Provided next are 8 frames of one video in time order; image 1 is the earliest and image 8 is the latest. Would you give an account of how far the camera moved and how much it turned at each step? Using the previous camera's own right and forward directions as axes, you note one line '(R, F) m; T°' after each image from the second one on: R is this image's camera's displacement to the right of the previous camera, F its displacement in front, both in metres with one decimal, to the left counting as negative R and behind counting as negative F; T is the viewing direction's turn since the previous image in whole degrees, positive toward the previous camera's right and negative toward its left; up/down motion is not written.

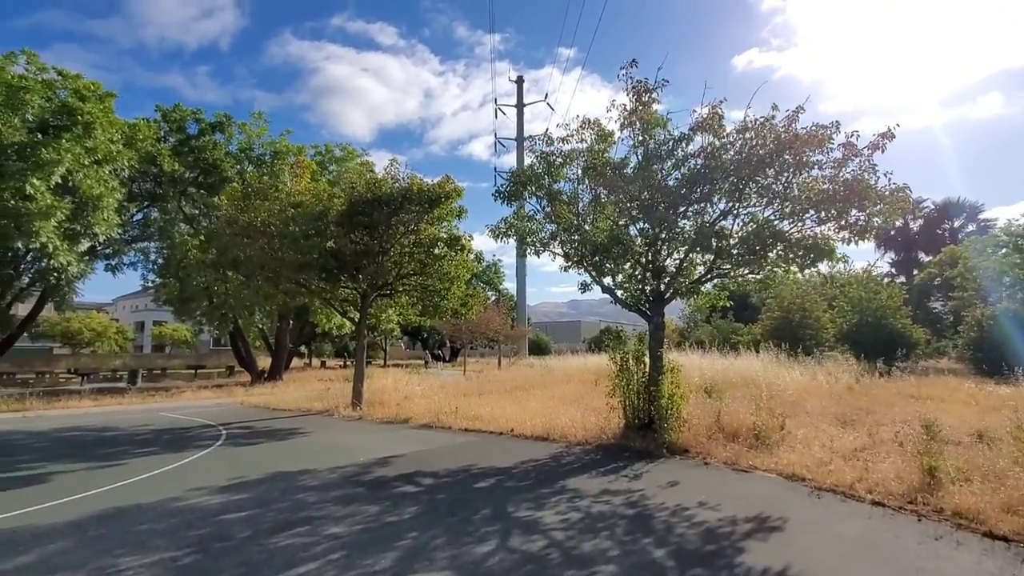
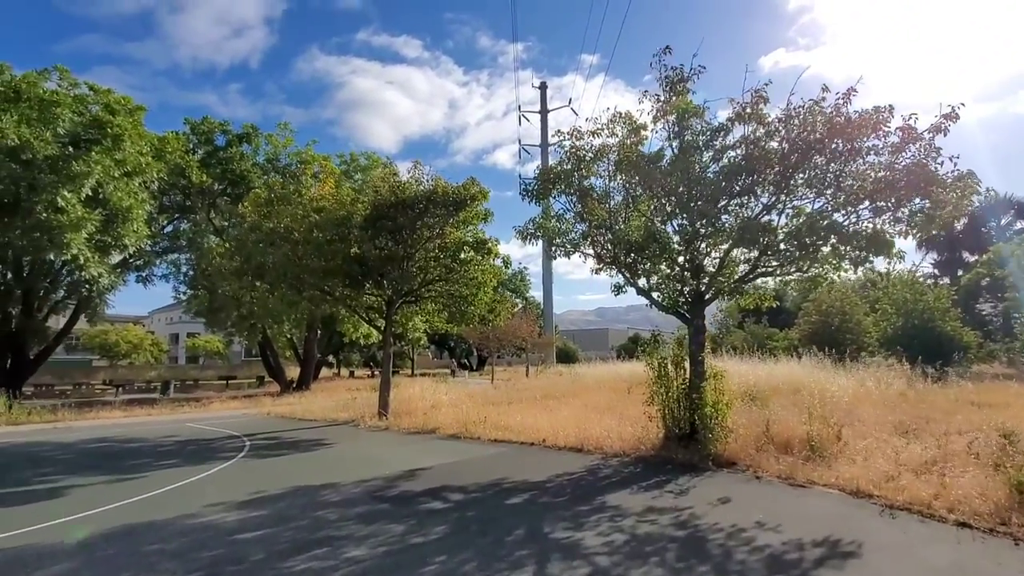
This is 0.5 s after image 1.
(-0.1, +0.5) m; -3°
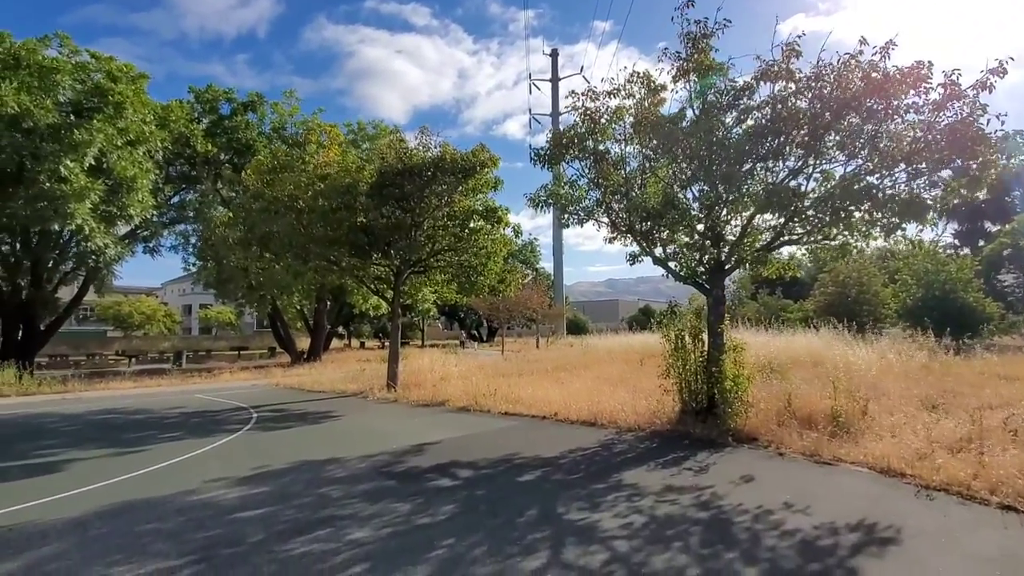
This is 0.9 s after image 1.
(0.0, +0.4) m; -1°
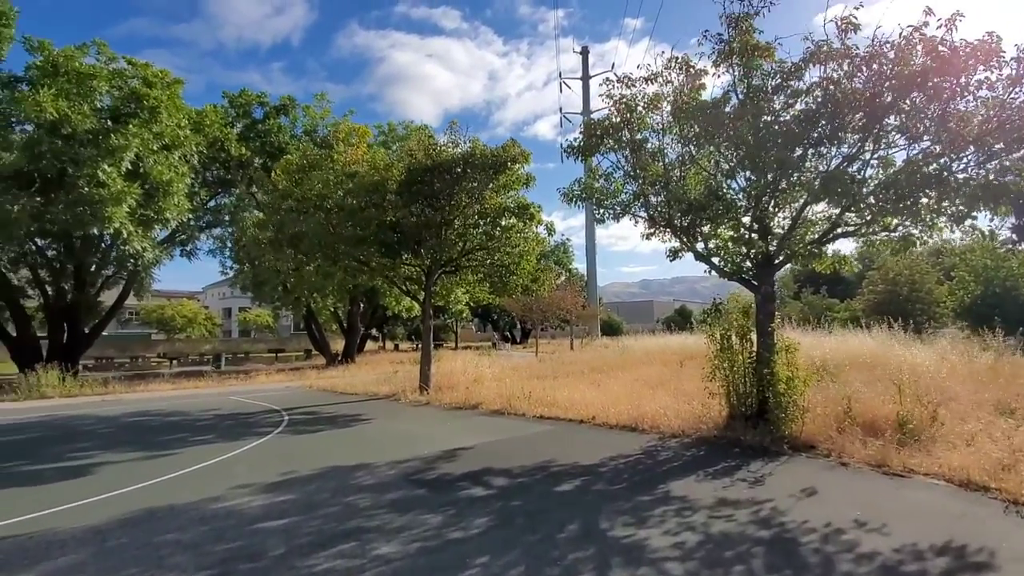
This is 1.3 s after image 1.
(0.0, +0.4) m; -3°
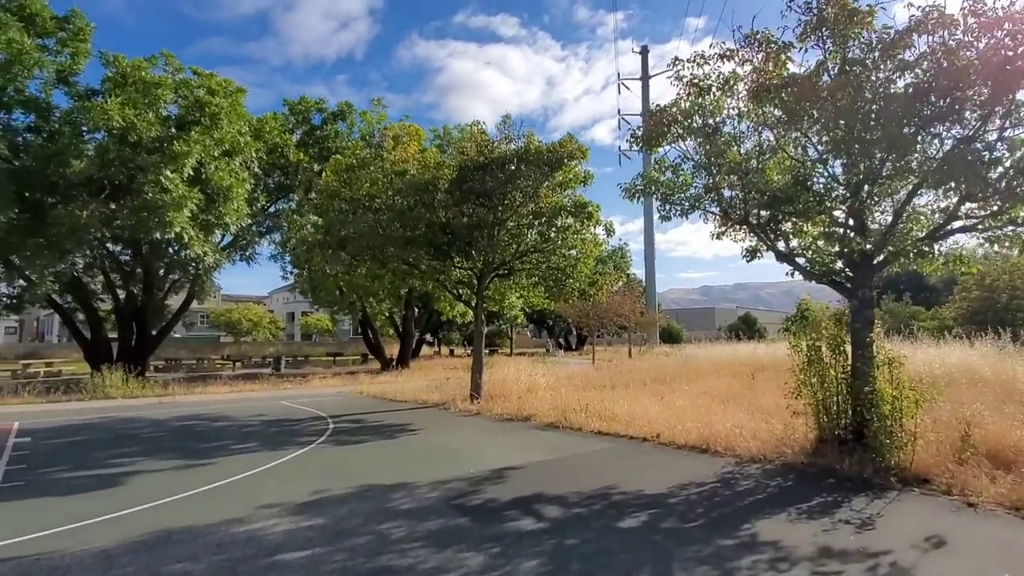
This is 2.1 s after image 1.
(0.0, +0.8) m; -5°
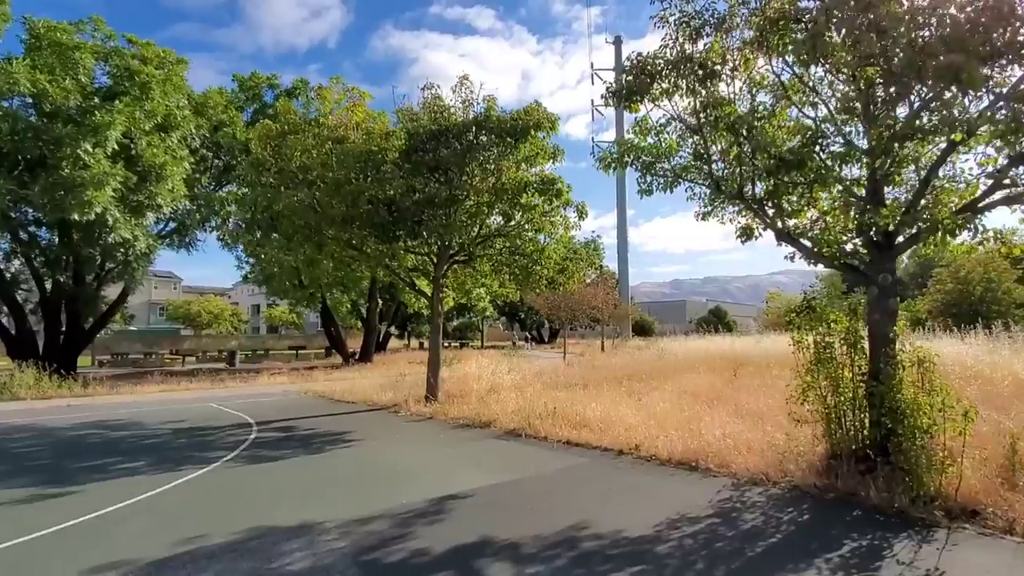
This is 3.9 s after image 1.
(+0.3, +1.6) m; +3°
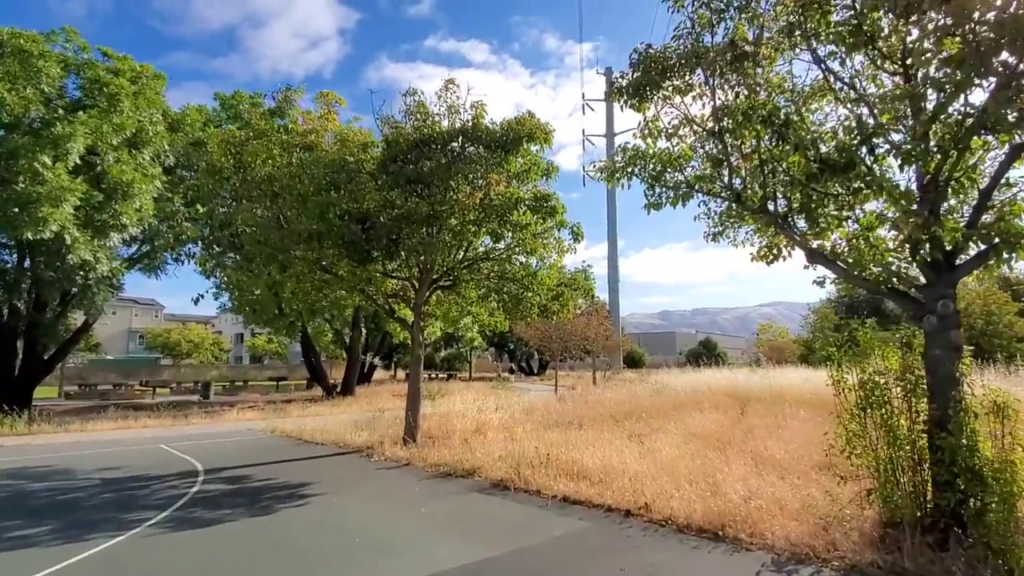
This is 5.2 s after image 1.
(0.0, +1.2) m; +1°
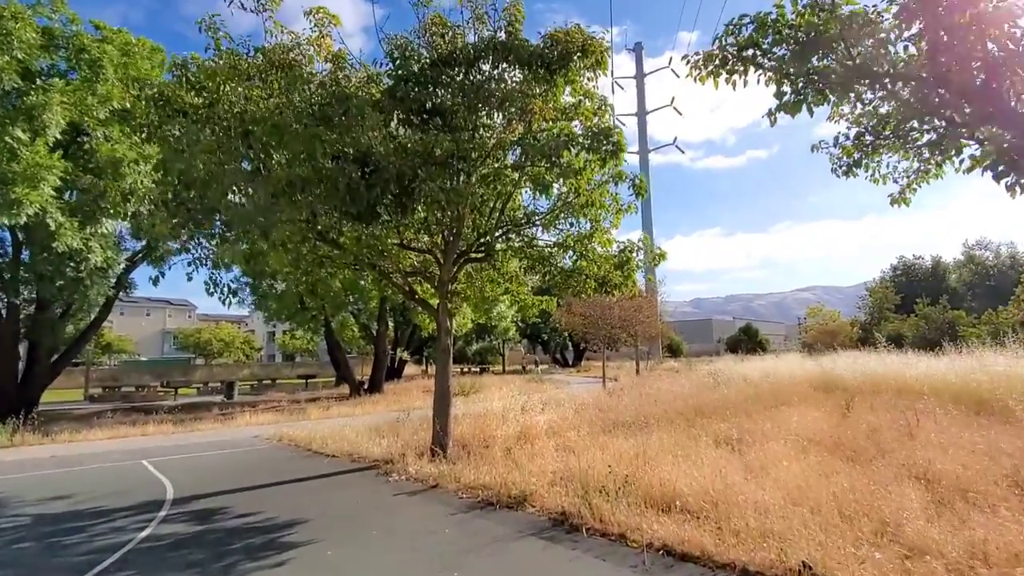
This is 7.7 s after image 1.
(-0.3, +2.4) m; -3°
